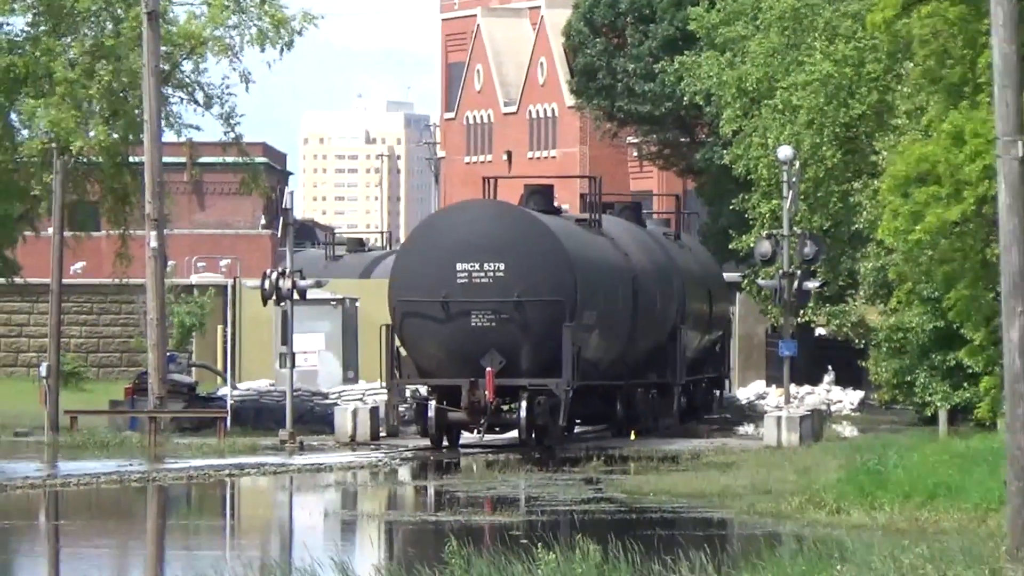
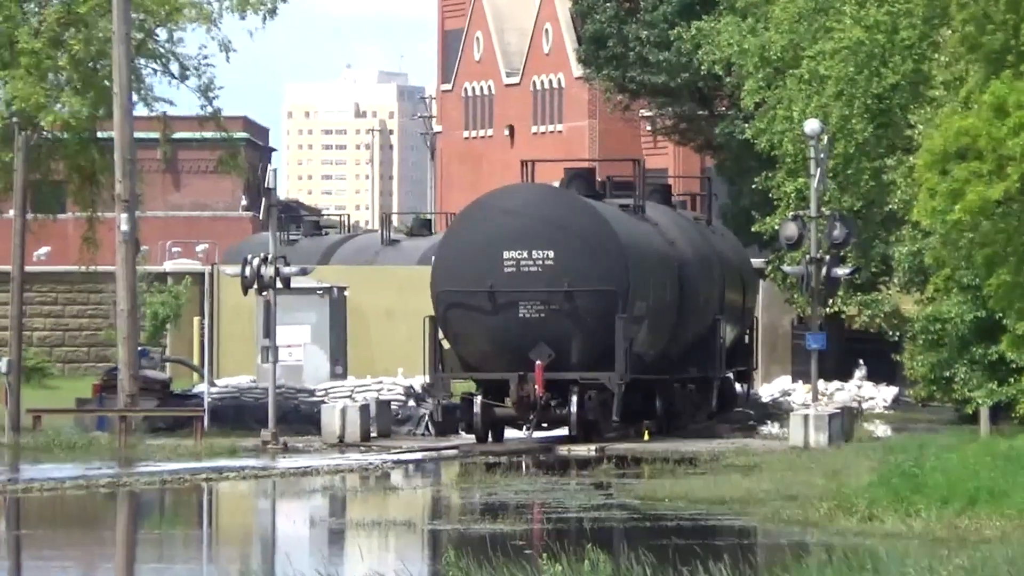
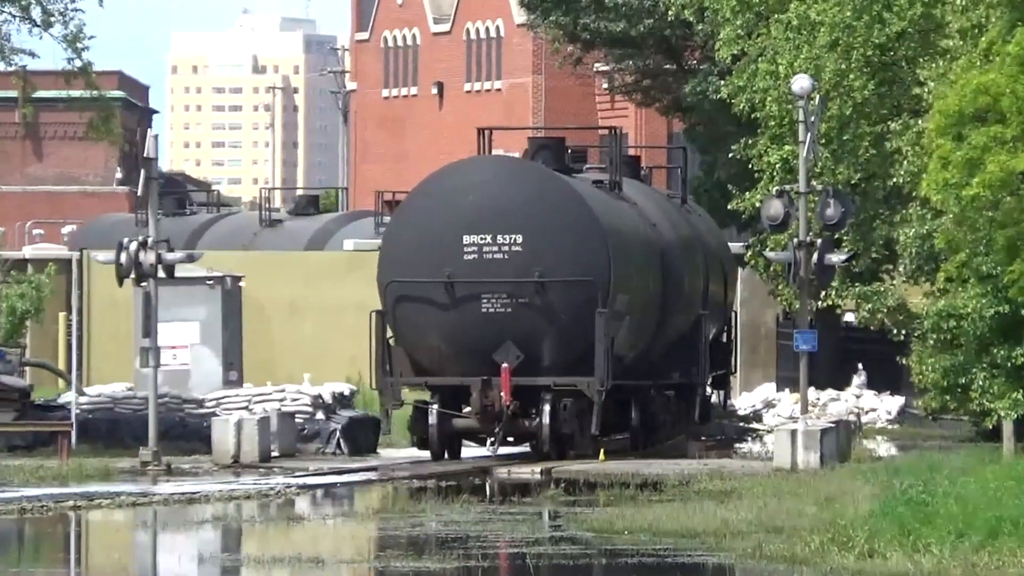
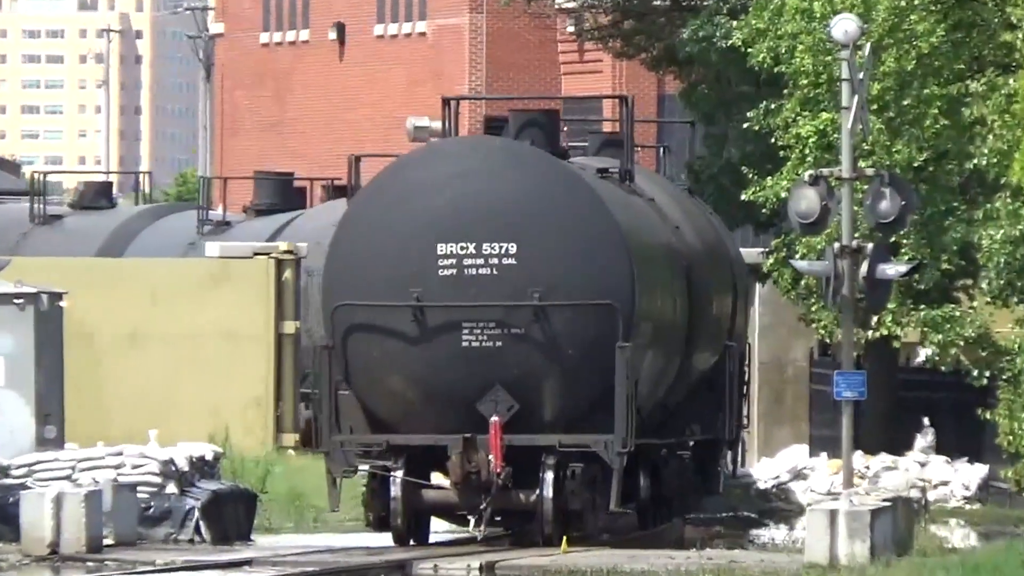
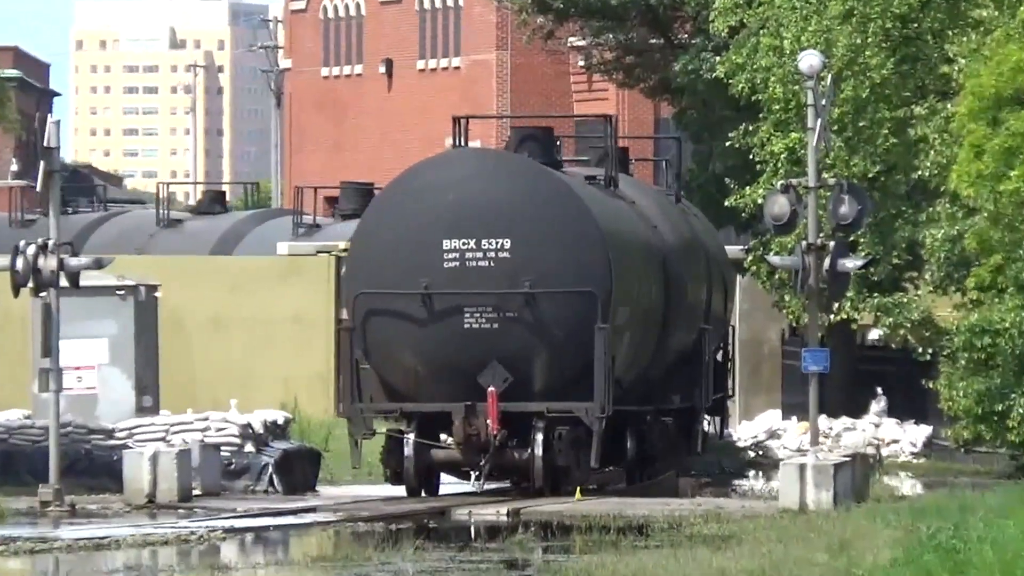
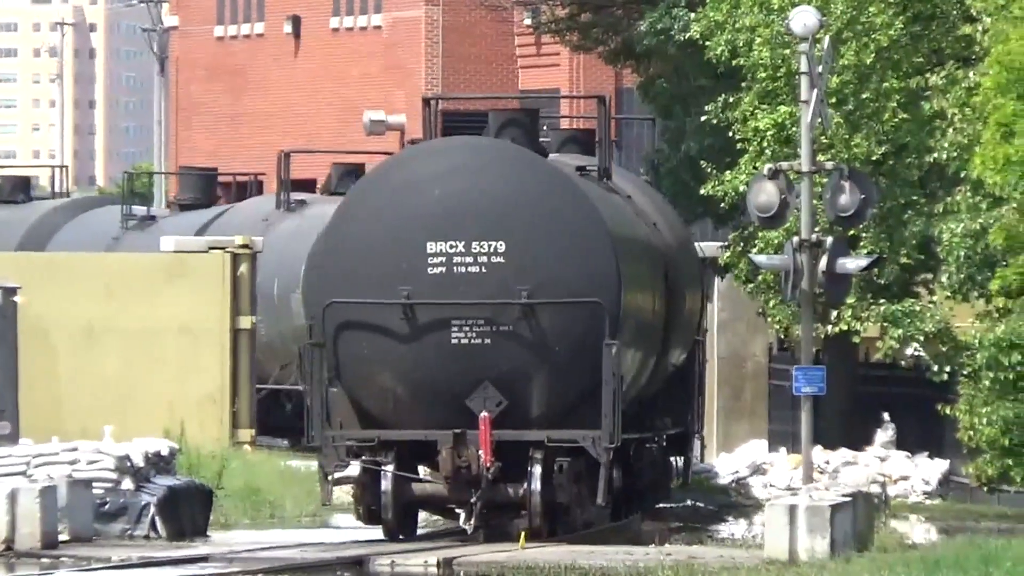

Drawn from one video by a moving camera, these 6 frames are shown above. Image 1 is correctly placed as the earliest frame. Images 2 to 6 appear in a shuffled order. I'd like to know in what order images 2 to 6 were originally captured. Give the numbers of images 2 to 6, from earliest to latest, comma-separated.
2, 3, 5, 4, 6
